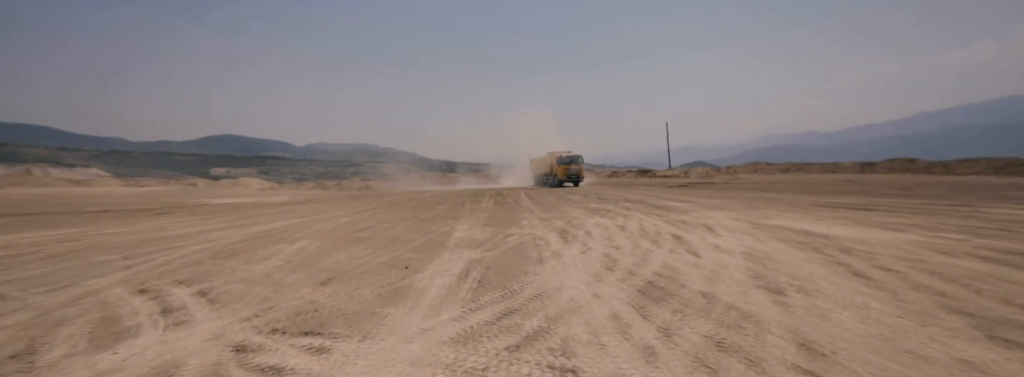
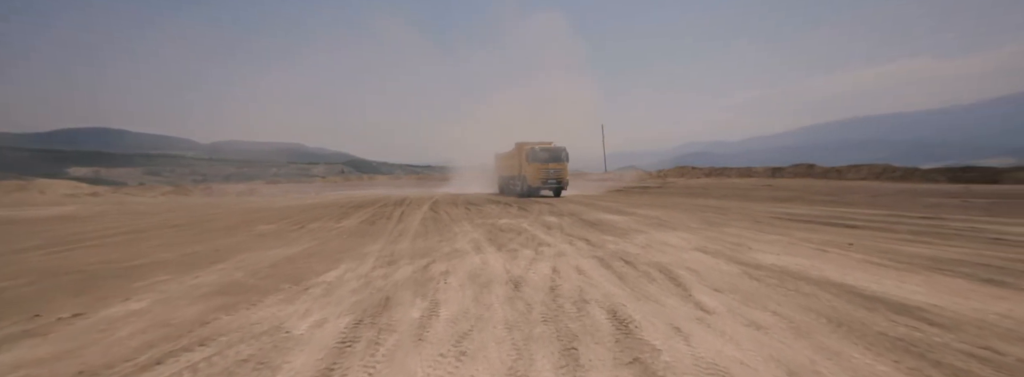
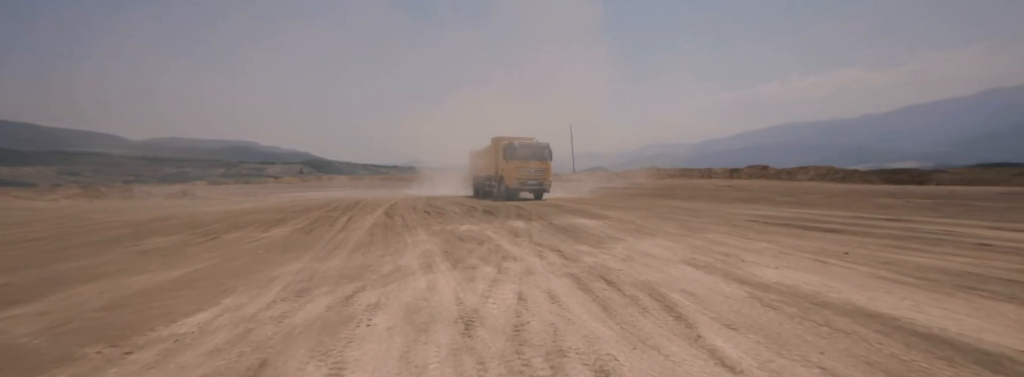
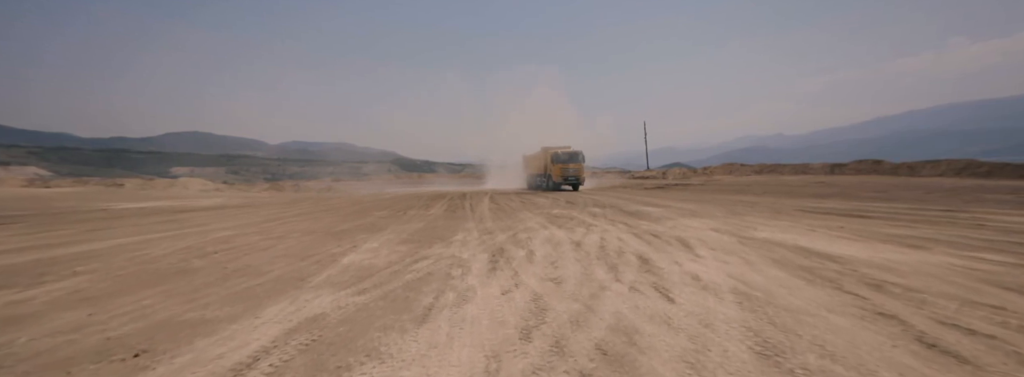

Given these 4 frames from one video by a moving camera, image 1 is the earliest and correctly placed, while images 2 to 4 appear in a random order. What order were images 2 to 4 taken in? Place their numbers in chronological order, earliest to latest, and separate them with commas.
4, 2, 3
